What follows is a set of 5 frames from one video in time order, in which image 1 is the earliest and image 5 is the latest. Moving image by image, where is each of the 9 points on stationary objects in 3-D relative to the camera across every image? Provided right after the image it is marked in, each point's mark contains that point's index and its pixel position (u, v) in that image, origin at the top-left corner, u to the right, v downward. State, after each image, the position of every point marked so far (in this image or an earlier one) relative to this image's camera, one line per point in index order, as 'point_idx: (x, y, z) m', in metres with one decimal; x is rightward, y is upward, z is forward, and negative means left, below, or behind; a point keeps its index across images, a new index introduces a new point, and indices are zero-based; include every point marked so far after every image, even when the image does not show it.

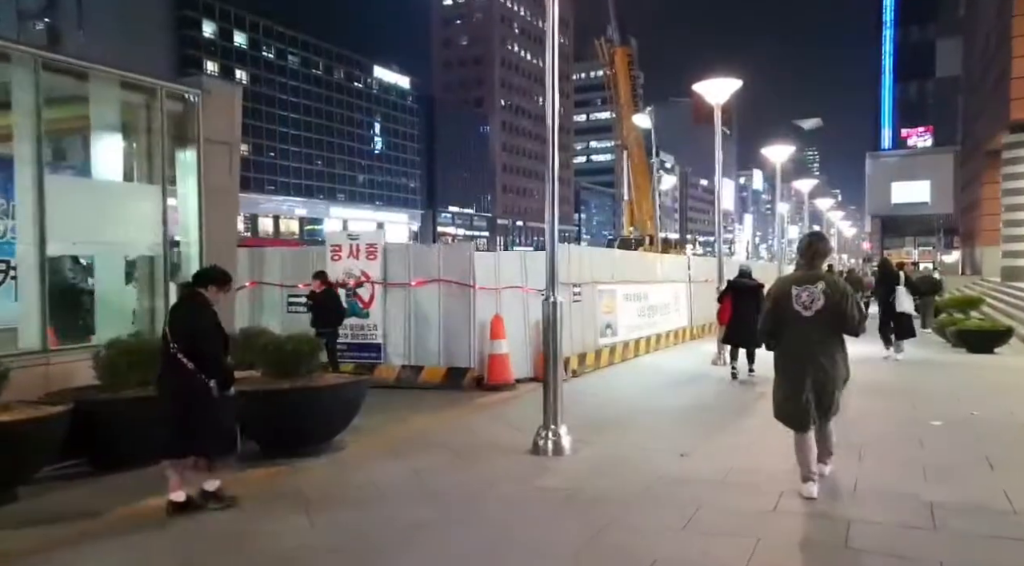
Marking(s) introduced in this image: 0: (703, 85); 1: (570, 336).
0: (+3.5, +3.6, +13.2) m
1: (+1.1, -0.9, +12.3) m
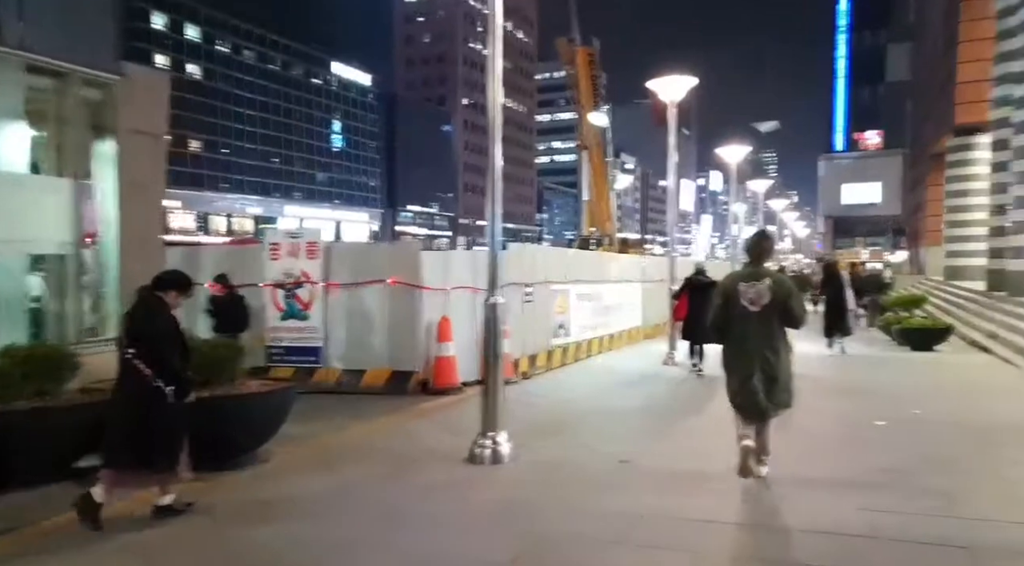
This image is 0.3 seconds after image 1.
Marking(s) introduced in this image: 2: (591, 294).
0: (+2.6, +3.6, +13.1) m
1: (+0.2, -0.9, +12.1) m
2: (+1.6, -0.2, +14.8) m
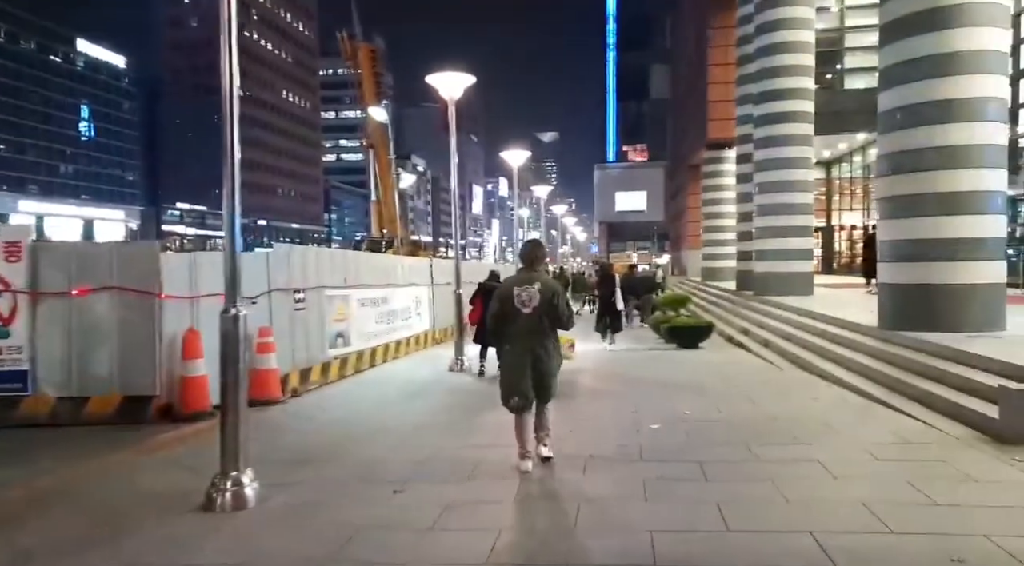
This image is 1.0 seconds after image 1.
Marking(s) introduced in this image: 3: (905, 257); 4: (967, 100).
0: (-1.4, +3.6, +12.5) m
1: (-3.3, -1.0, +10.8) m
2: (-2.7, -0.3, +13.9) m
3: (+5.8, +0.4, +10.5) m
4: (+6.3, +2.5, +9.8) m
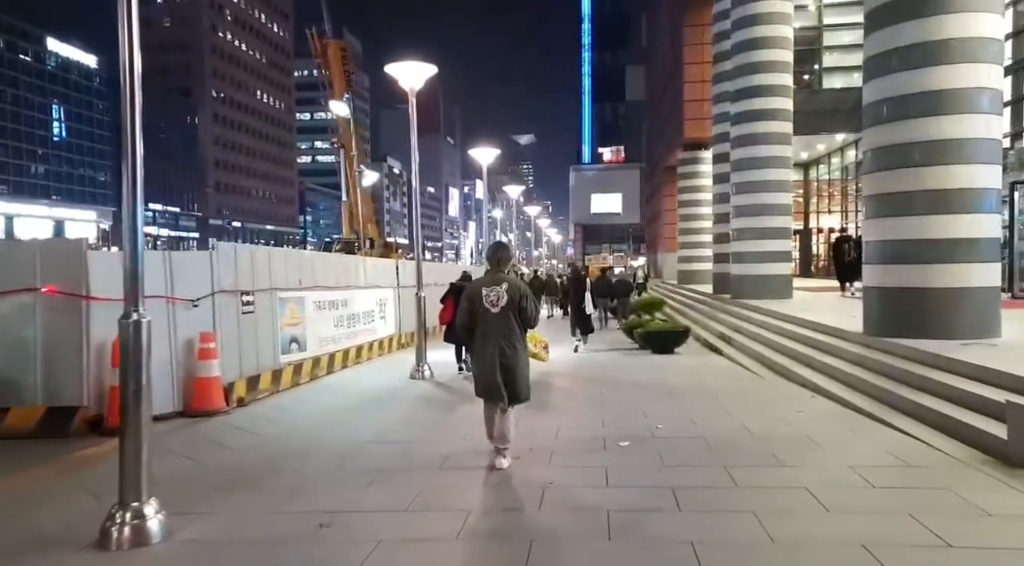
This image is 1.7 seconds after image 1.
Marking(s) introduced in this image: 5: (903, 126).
0: (-1.9, +3.5, +11.8) m
1: (-3.8, -1.0, +10.0) m
2: (-3.3, -0.4, +13.1) m
3: (+5.3, +0.3, +10.0) m
4: (+5.8, +2.5, +9.3) m
5: (+5.3, +2.1, +9.6) m
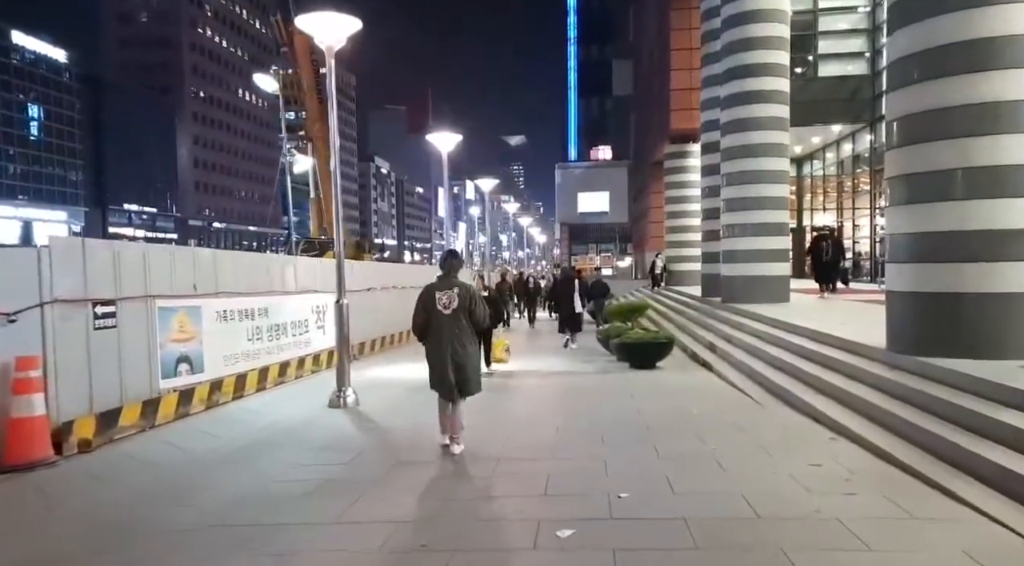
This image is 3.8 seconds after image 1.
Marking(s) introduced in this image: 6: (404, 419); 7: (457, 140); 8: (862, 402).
0: (-2.7, +3.5, +9.6) m
1: (-4.5, -1.1, +7.8) m
2: (-4.1, -0.4, +10.9) m
3: (+4.5, +0.3, +7.9) m
4: (+5.1, +2.4, +7.2) m
5: (+4.5, +2.1, +7.6) m
6: (-1.3, -1.7, +8.9) m
7: (-1.4, +3.5, +17.6) m
8: (+3.7, -1.2, +7.7) m
